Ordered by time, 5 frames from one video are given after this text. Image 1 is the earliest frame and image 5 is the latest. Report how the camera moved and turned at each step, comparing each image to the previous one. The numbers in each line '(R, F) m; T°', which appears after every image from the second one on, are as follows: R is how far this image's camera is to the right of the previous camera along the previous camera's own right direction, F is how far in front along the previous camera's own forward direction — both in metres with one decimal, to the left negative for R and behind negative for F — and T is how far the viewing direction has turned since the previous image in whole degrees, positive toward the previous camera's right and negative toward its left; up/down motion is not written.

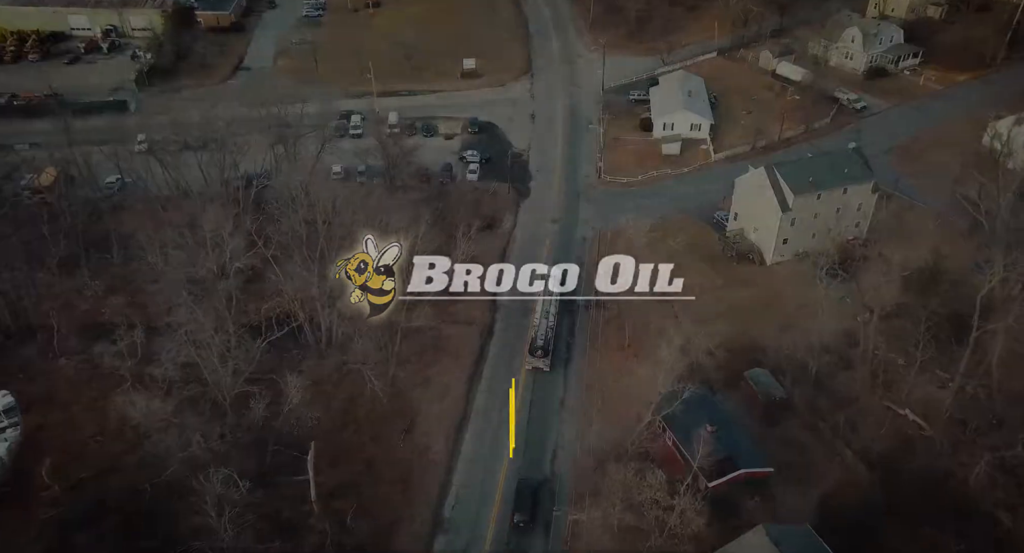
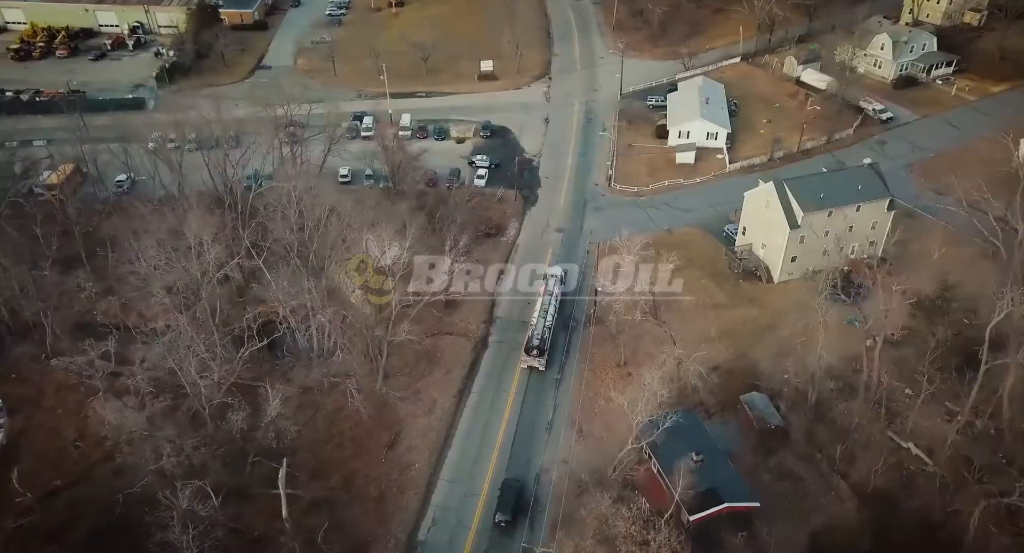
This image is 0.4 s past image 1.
(+2.4, +1.2) m; -3°
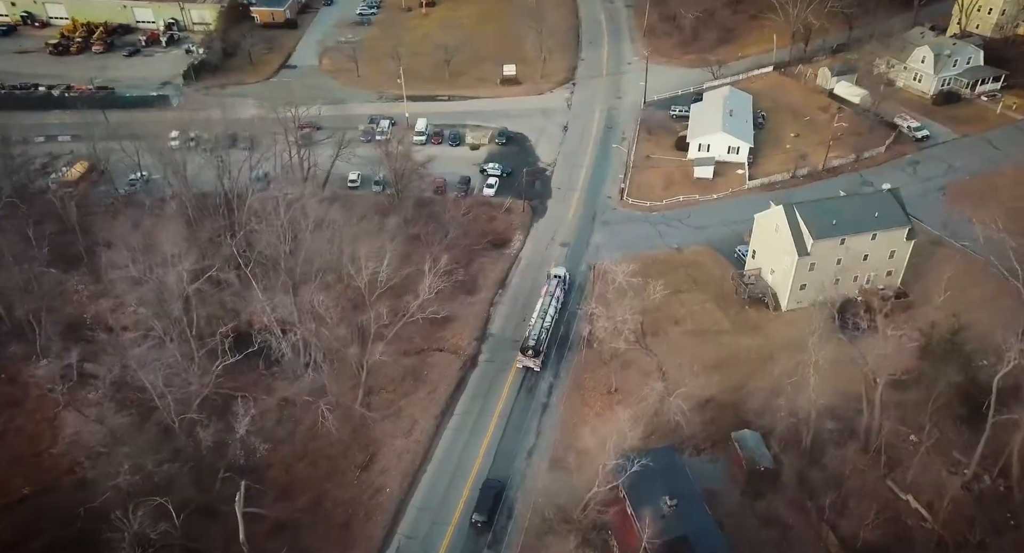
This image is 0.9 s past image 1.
(+3.2, +1.6) m; -3°
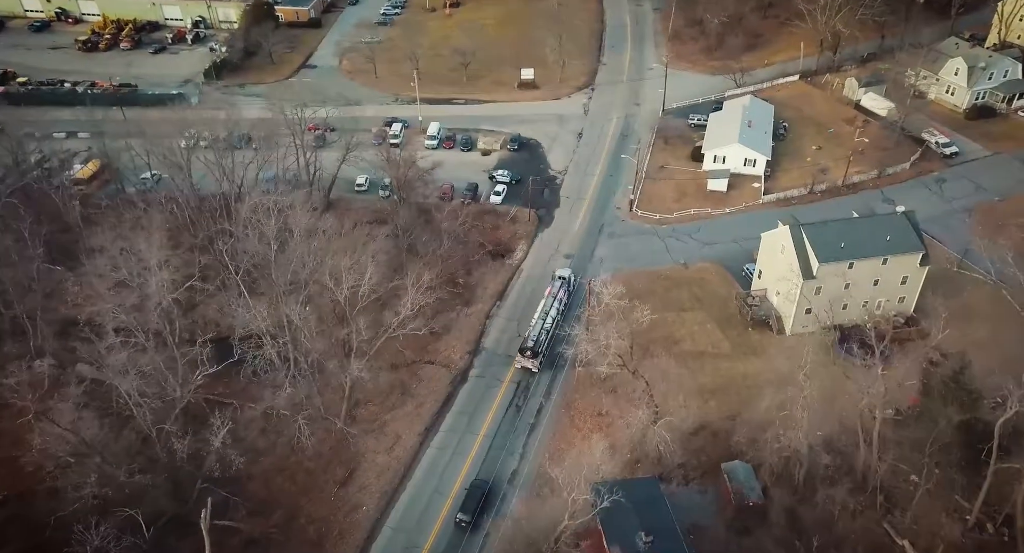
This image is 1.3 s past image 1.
(+2.5, +1.2) m; -3°
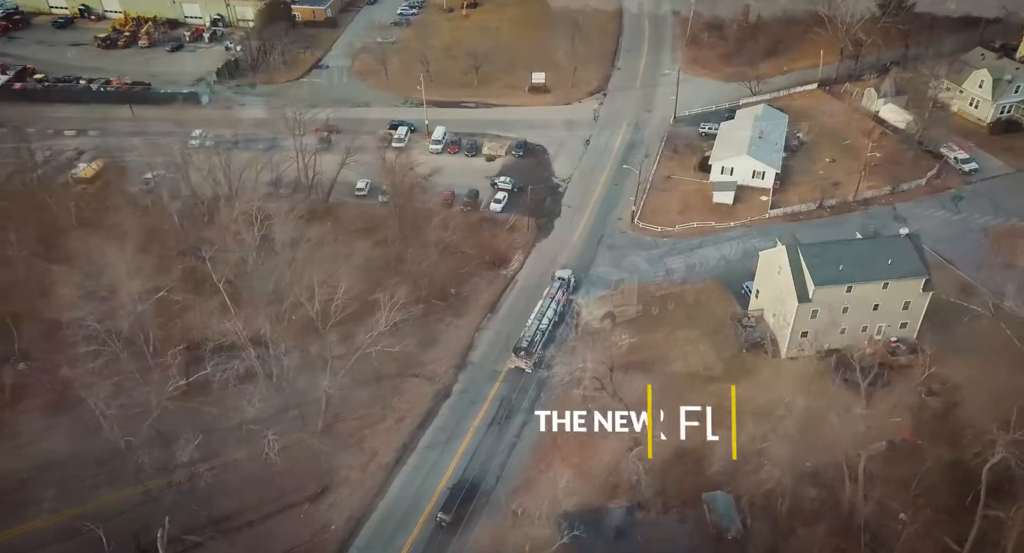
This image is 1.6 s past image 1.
(+2.5, +1.2) m; -2°
